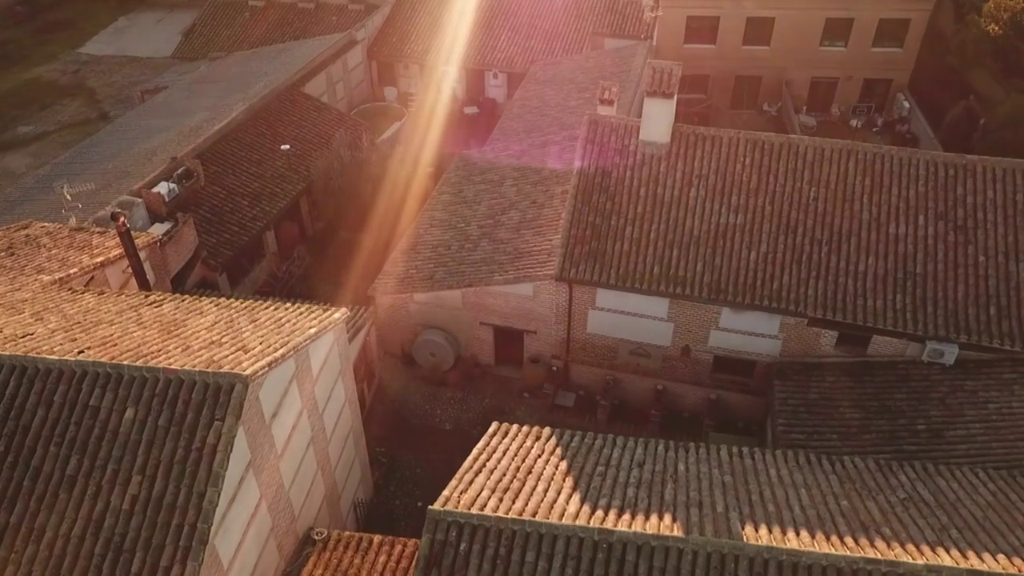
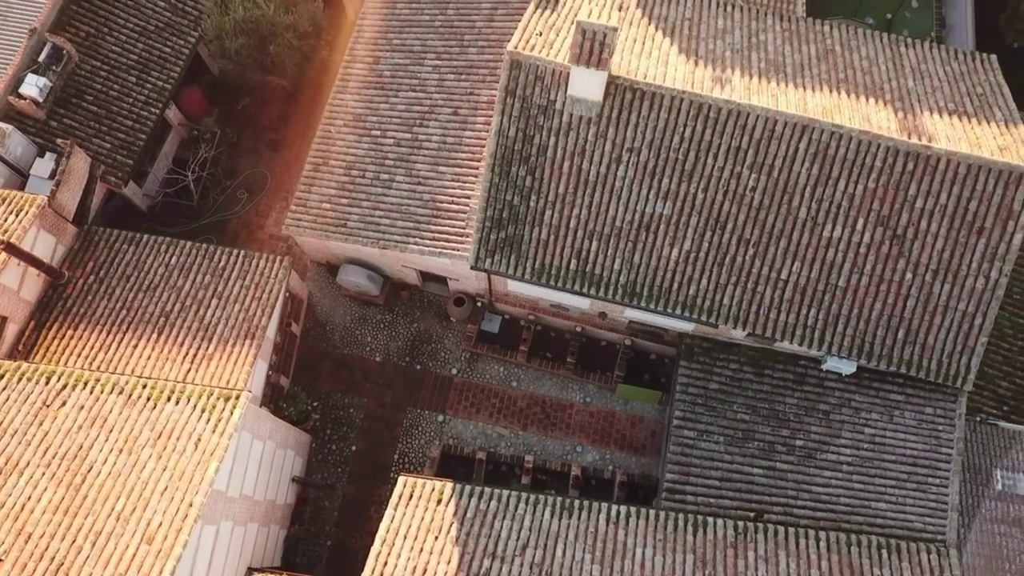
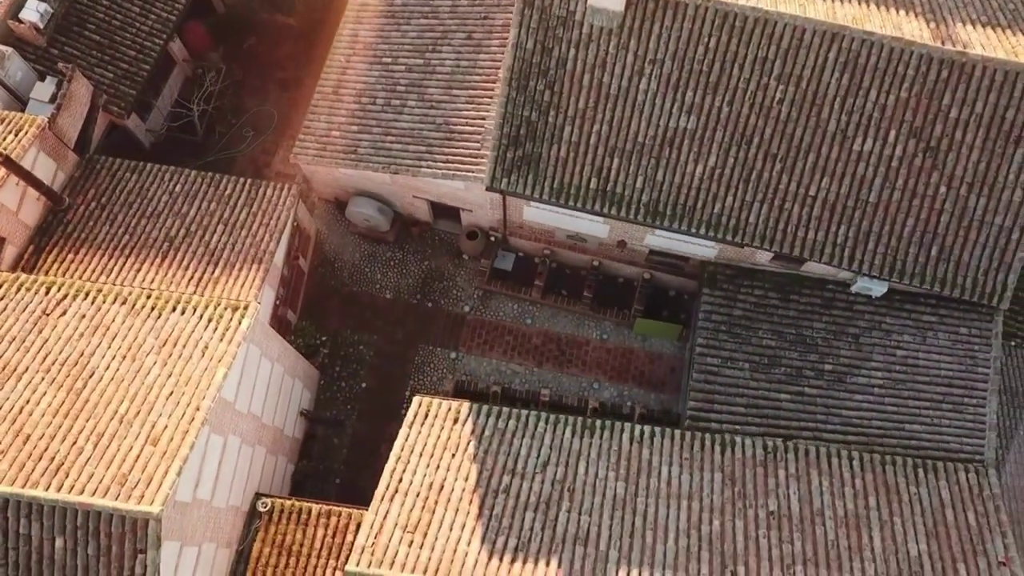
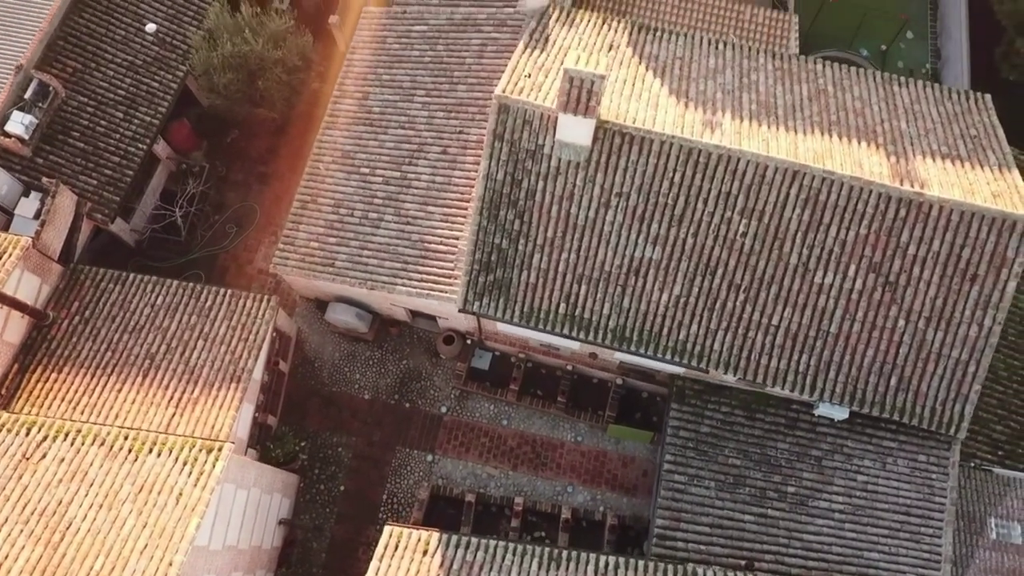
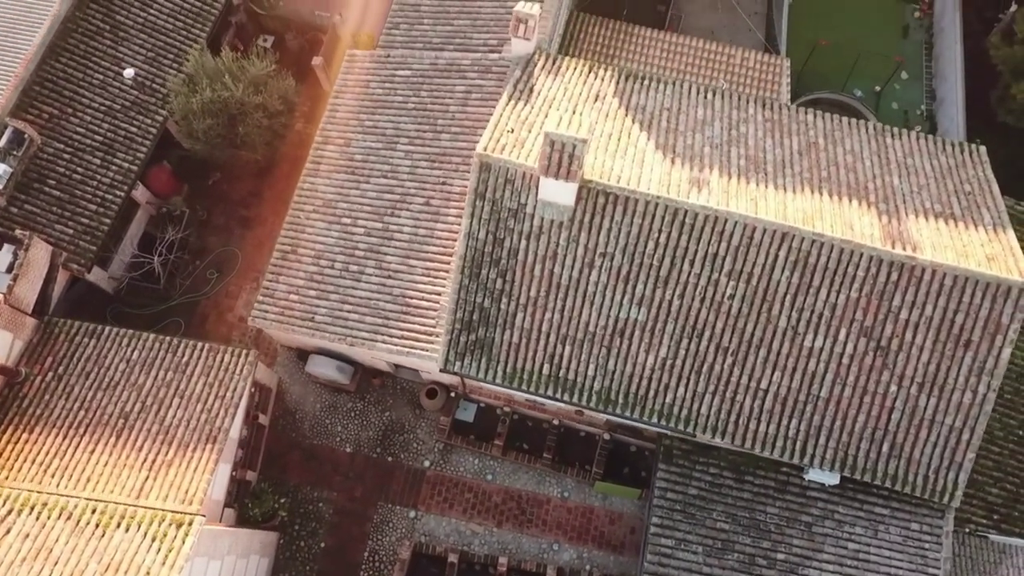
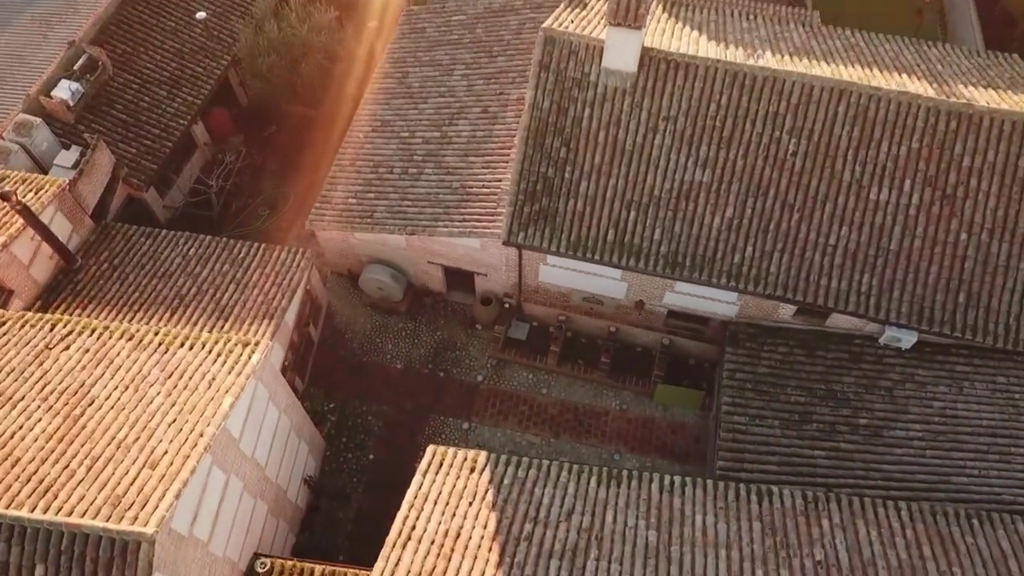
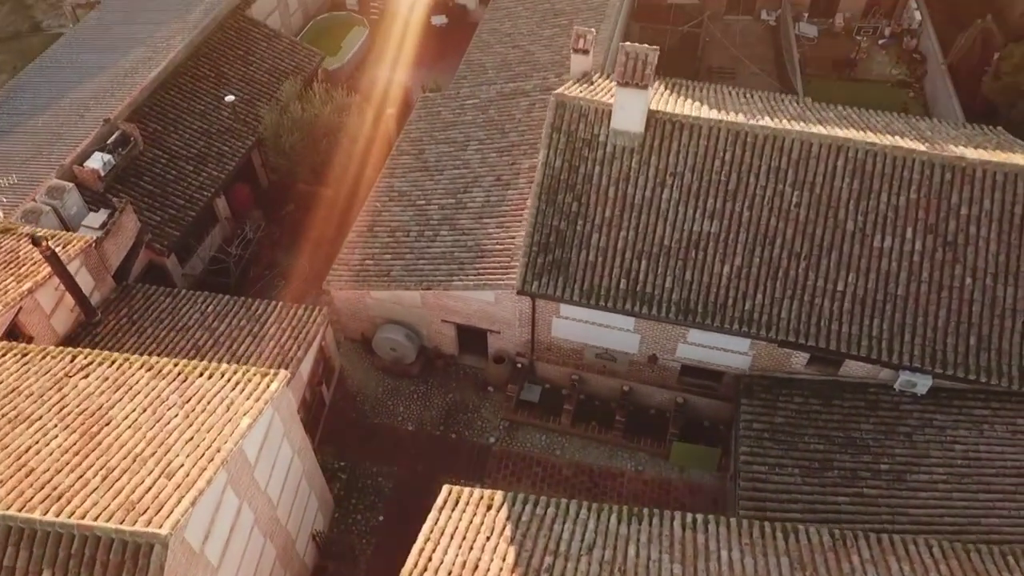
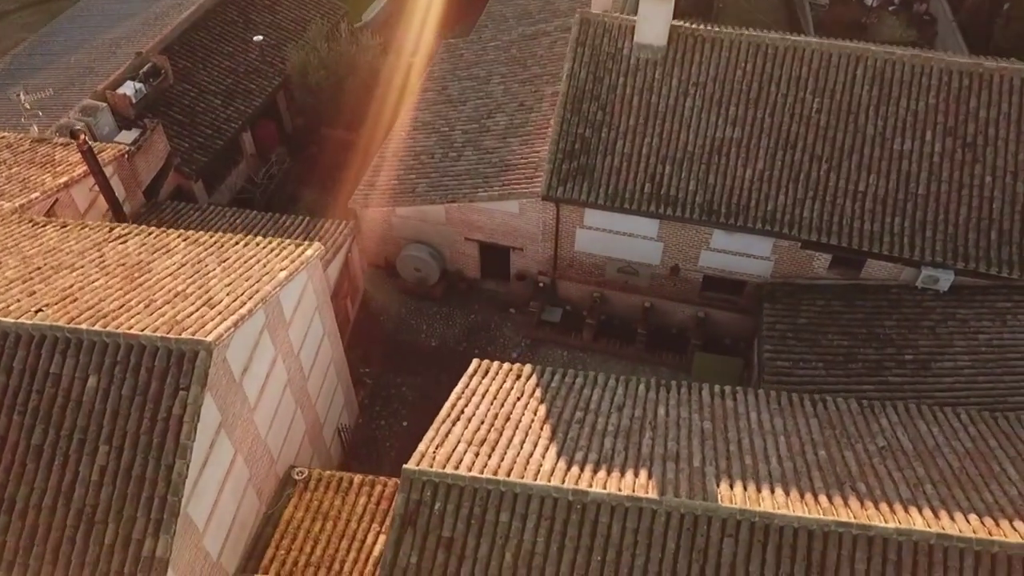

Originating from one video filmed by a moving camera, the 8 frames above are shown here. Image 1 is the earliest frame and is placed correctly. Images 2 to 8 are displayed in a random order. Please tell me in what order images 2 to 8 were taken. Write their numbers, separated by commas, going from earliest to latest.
8, 7, 6, 3, 2, 4, 5
